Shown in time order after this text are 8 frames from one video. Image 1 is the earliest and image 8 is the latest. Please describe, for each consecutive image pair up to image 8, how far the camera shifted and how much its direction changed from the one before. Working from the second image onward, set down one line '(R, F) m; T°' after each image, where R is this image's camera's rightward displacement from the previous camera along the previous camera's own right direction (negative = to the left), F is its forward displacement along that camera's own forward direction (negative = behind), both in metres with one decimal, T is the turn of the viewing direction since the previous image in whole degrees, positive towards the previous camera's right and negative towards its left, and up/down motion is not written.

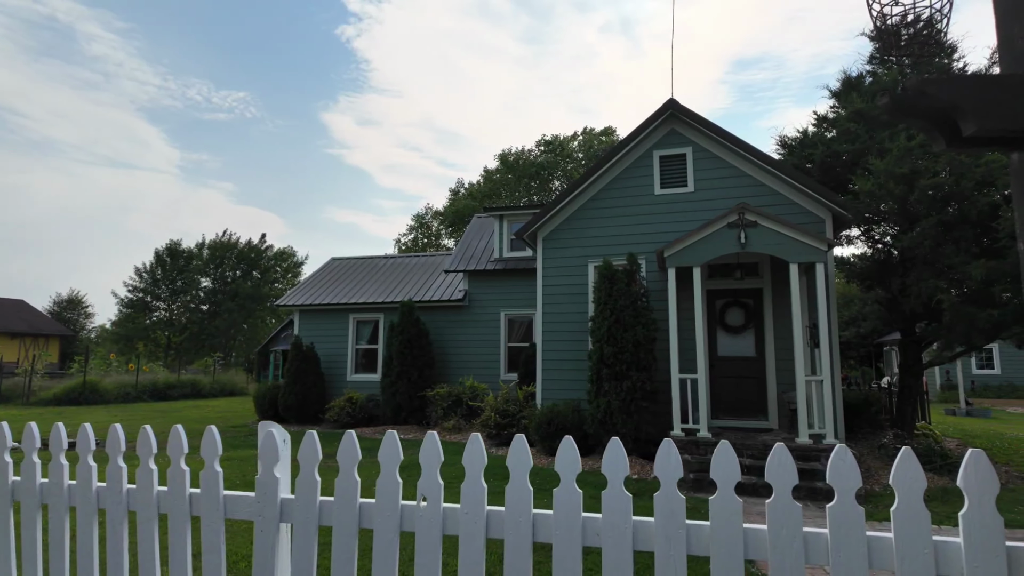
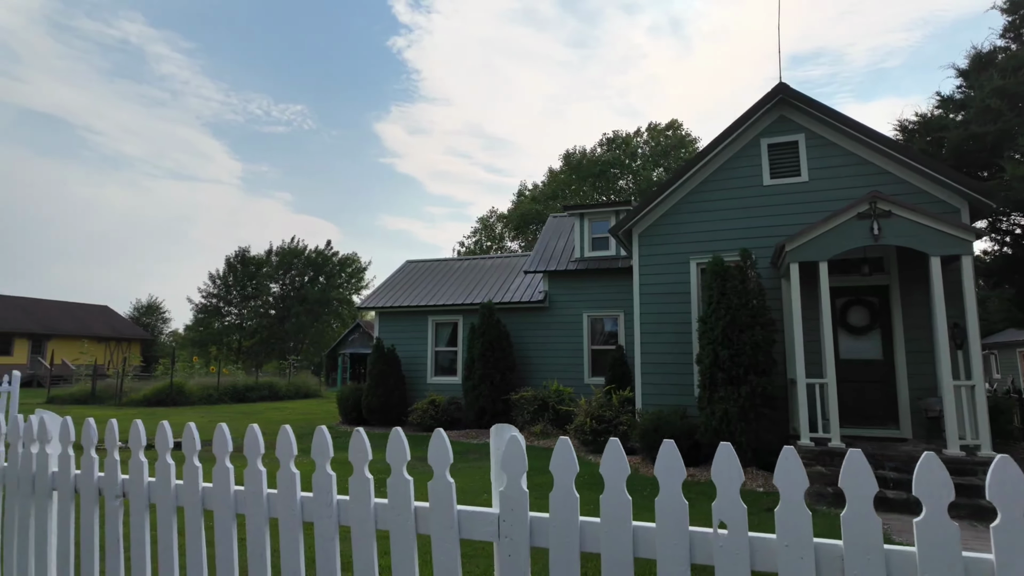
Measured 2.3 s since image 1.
(-0.8, +0.4) m; -5°
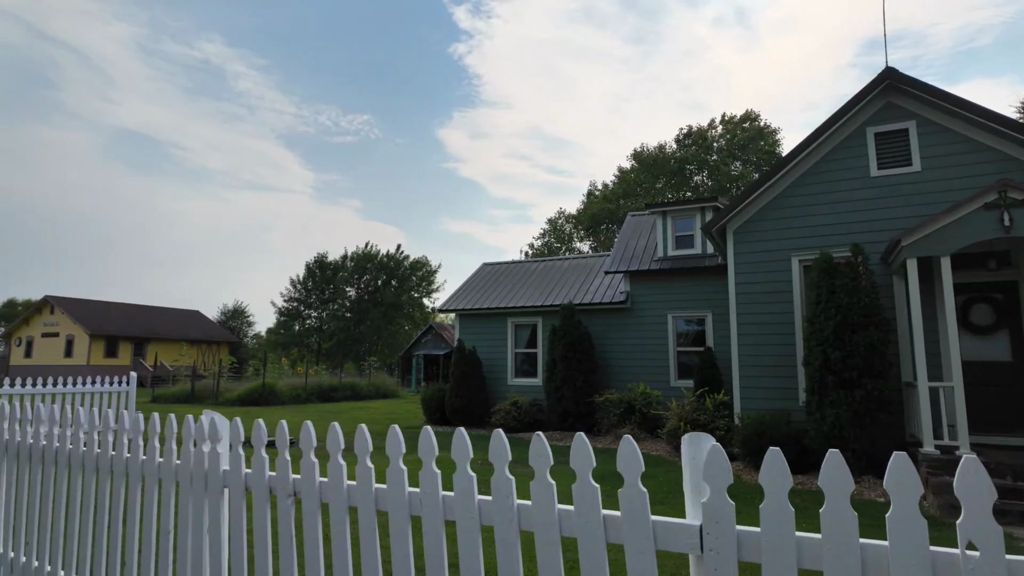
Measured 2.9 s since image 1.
(-0.4, 0.0) m; -6°
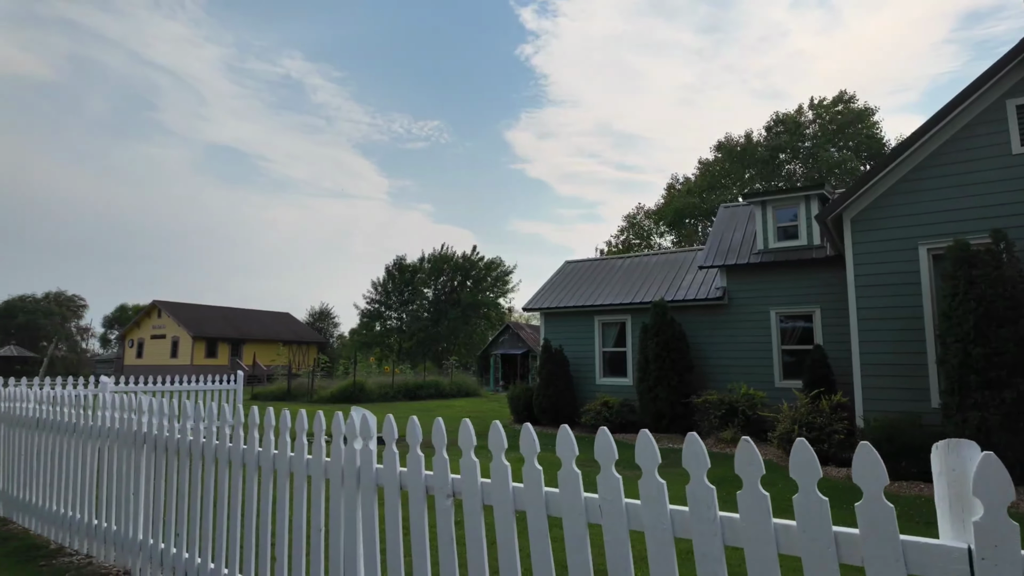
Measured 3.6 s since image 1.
(-0.4, +0.2) m; -7°
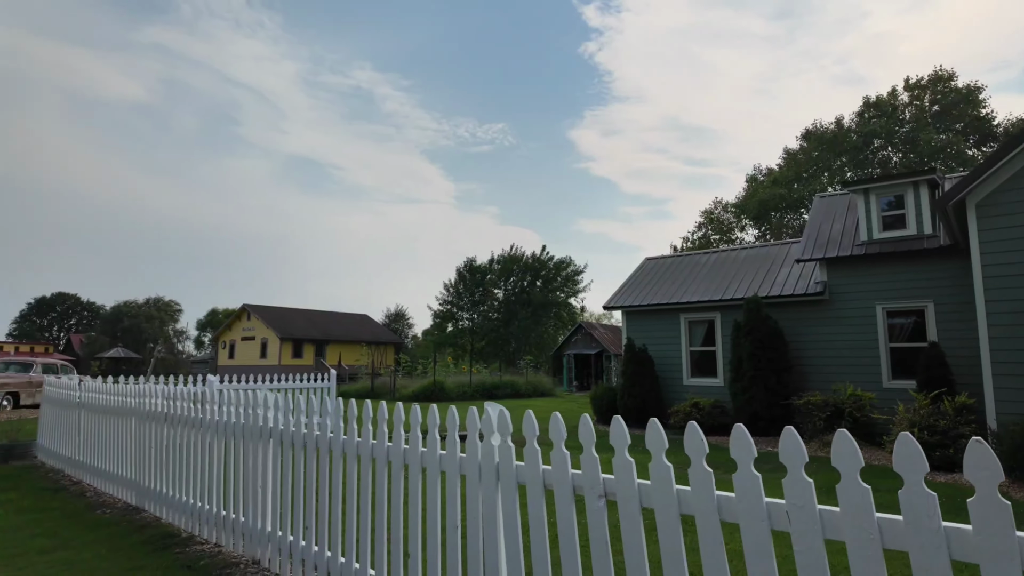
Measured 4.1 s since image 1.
(-0.3, +0.1) m; -6°
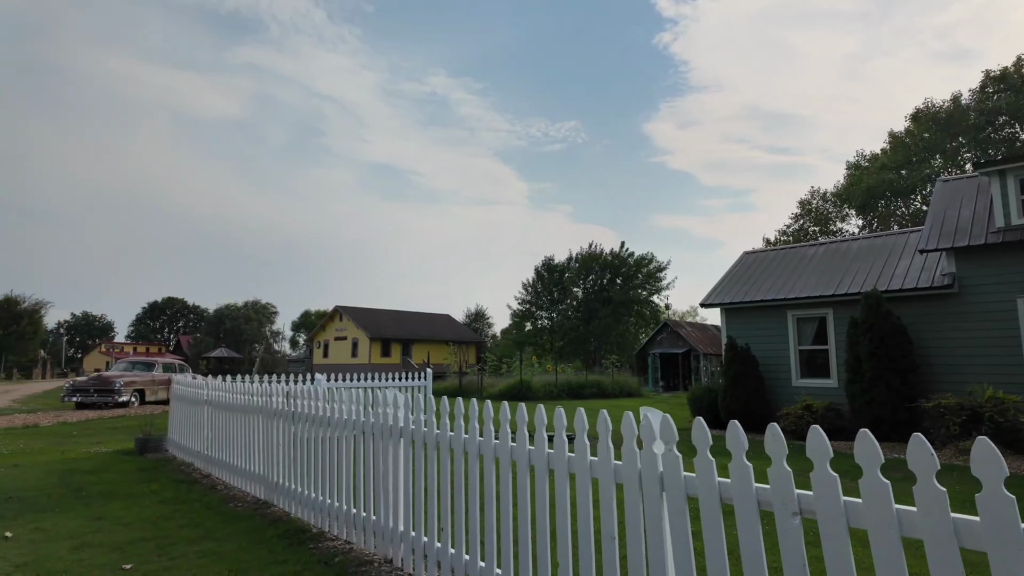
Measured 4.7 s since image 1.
(-0.4, +0.1) m; -7°
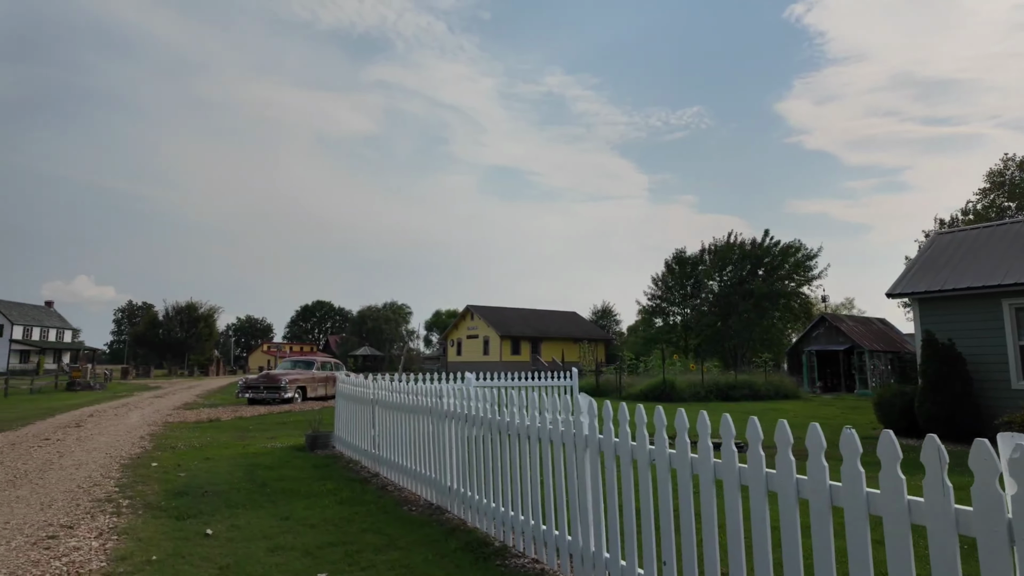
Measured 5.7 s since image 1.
(-0.6, +0.5) m; -12°
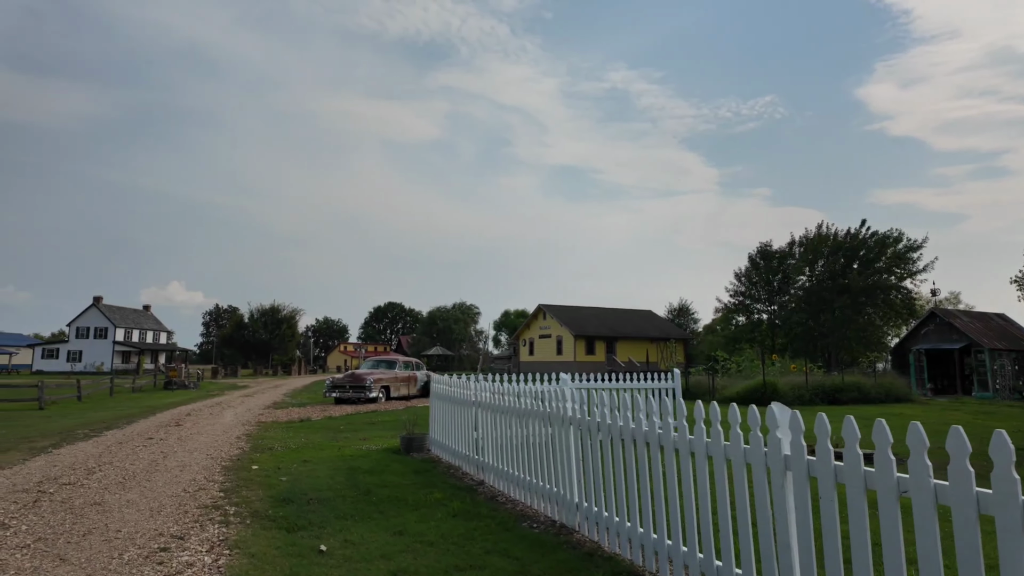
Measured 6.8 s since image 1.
(-0.6, +0.6) m; -6°
